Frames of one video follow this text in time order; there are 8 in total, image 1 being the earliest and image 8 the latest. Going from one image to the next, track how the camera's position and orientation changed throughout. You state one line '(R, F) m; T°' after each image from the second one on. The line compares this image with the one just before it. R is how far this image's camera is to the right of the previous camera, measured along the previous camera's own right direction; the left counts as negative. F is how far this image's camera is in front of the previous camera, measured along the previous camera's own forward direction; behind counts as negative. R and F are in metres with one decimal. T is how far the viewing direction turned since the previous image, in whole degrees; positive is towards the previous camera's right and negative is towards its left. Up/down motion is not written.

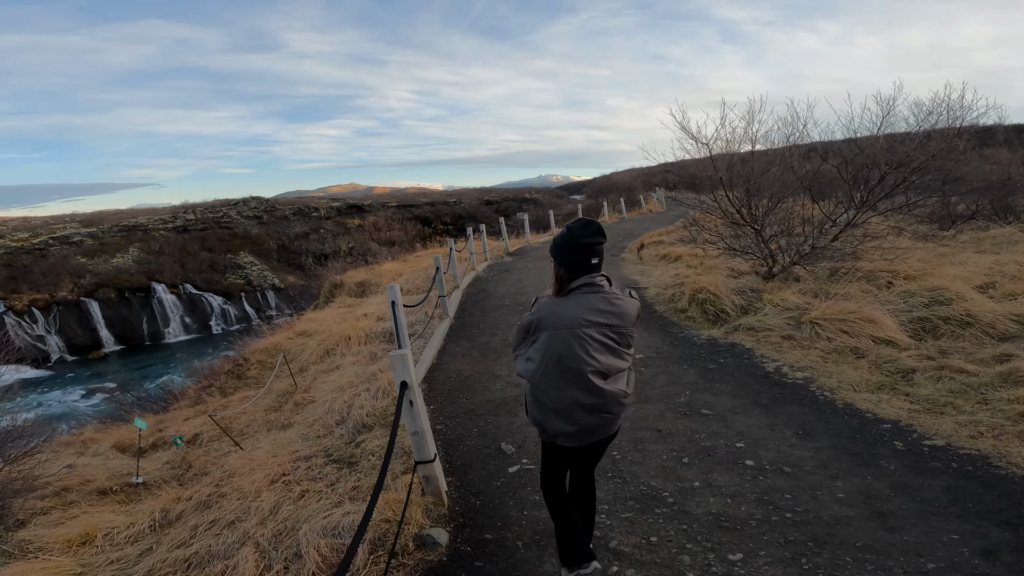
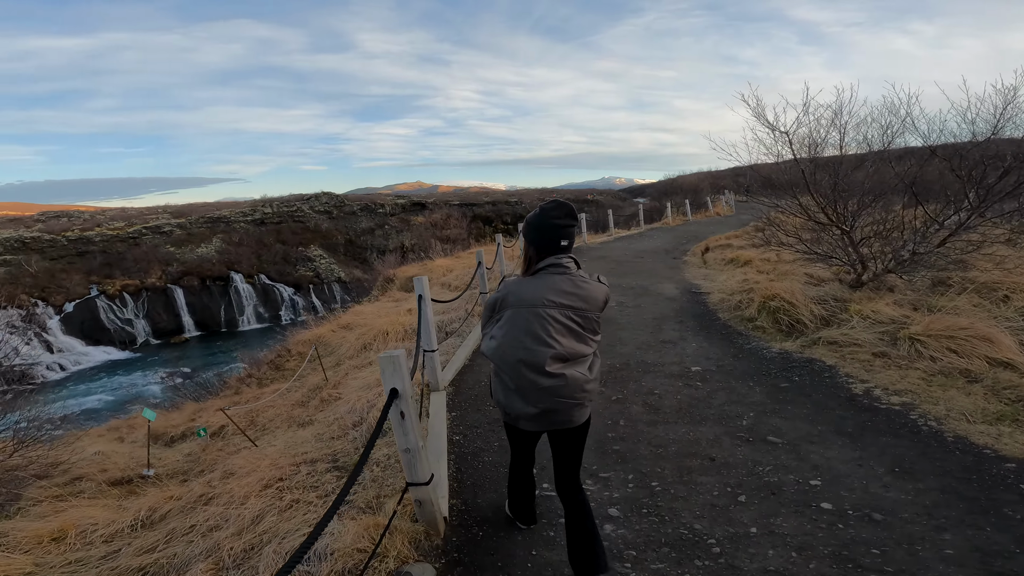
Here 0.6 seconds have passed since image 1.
(+0.2, +0.7) m; -7°
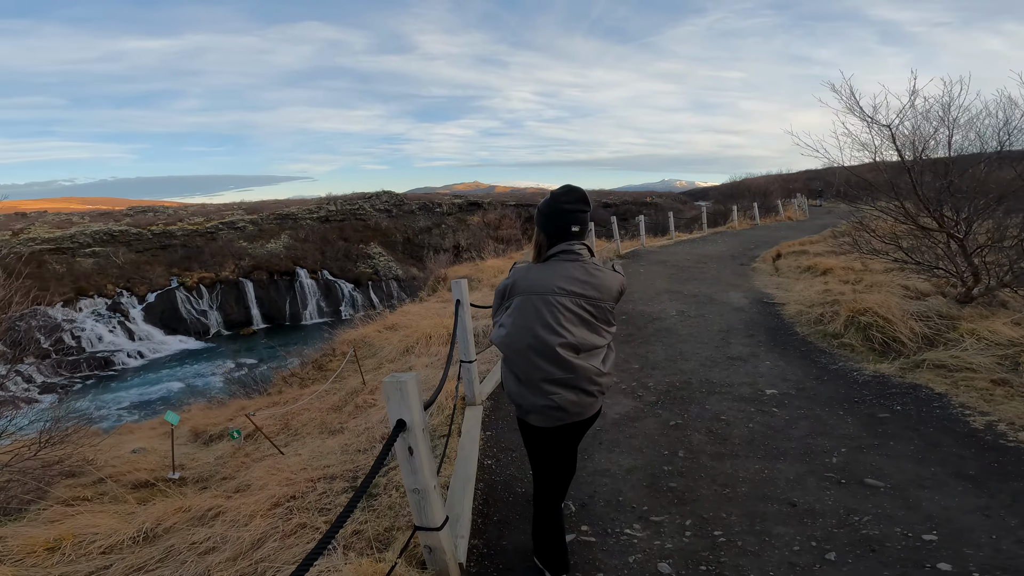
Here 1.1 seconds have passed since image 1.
(+0.1, +0.6) m; -6°
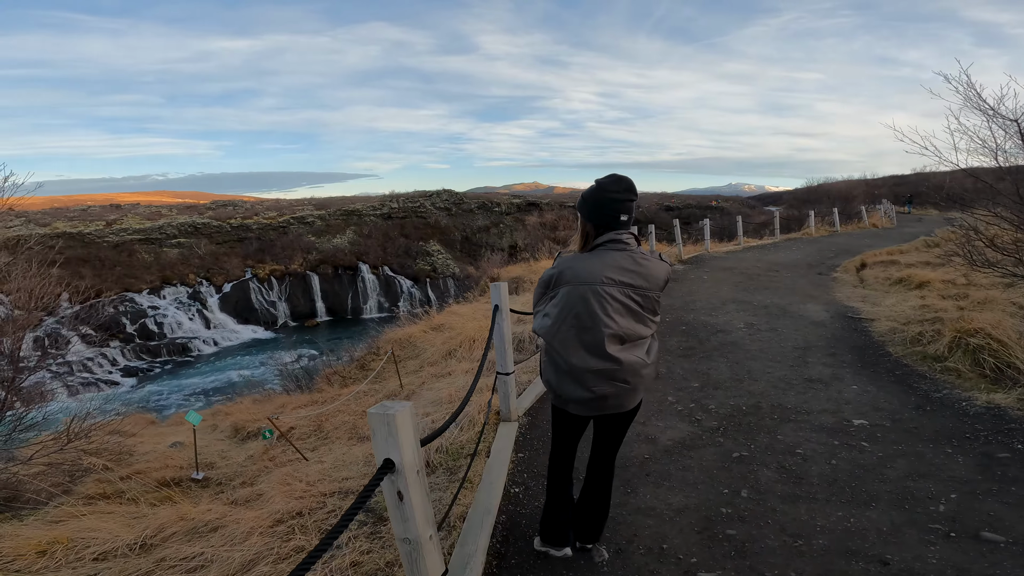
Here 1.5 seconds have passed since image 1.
(+0.1, +0.5) m; -6°
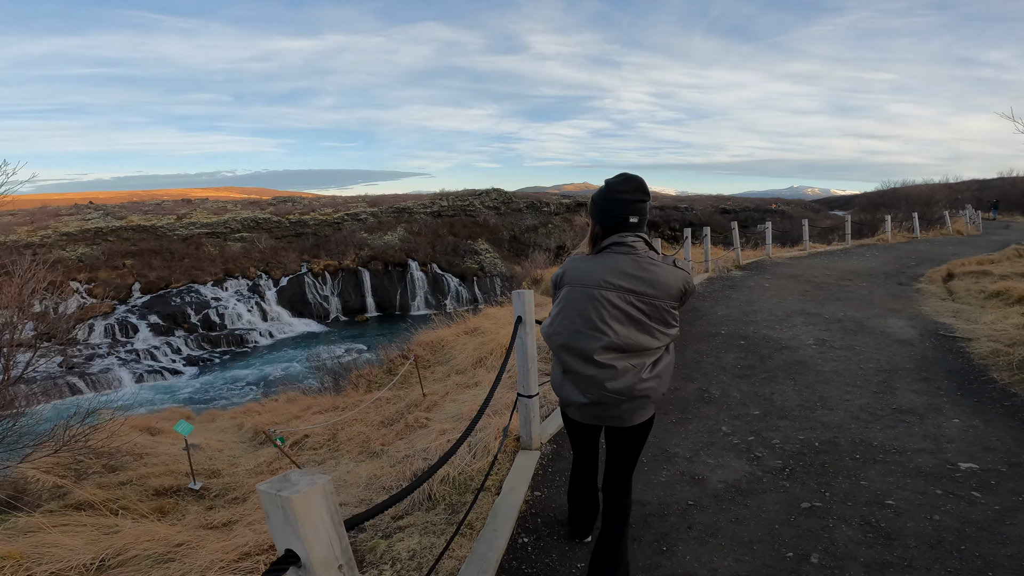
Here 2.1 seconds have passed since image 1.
(+0.1, +0.7) m; -5°
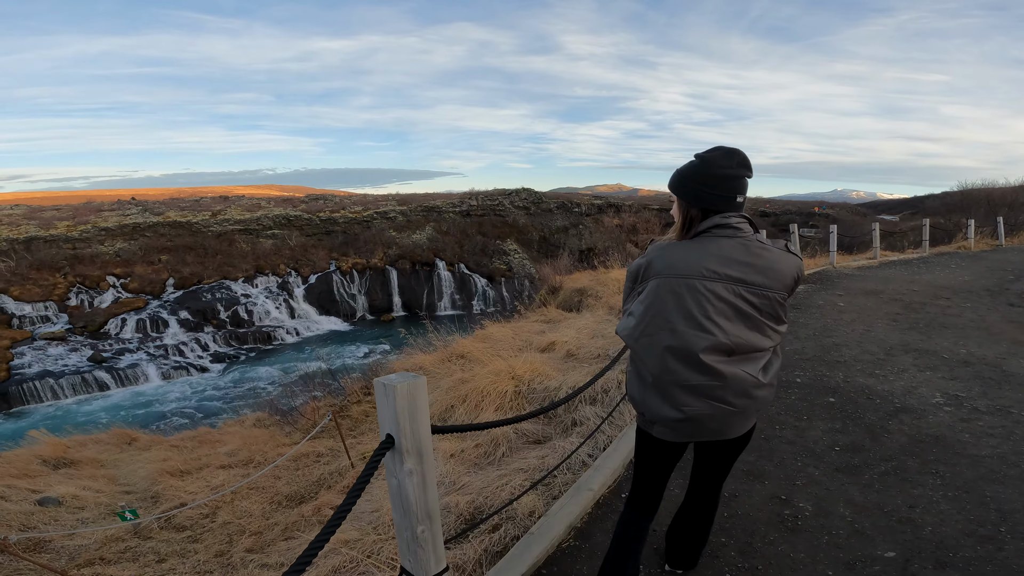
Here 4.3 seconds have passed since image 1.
(+0.5, +2.1) m; -3°
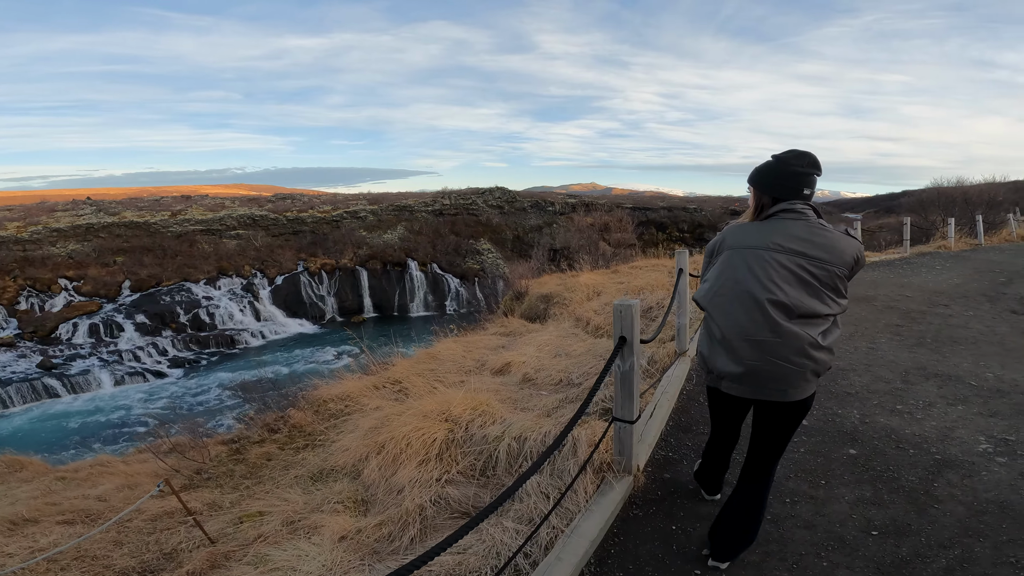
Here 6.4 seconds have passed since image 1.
(+0.4, +1.2) m; +3°
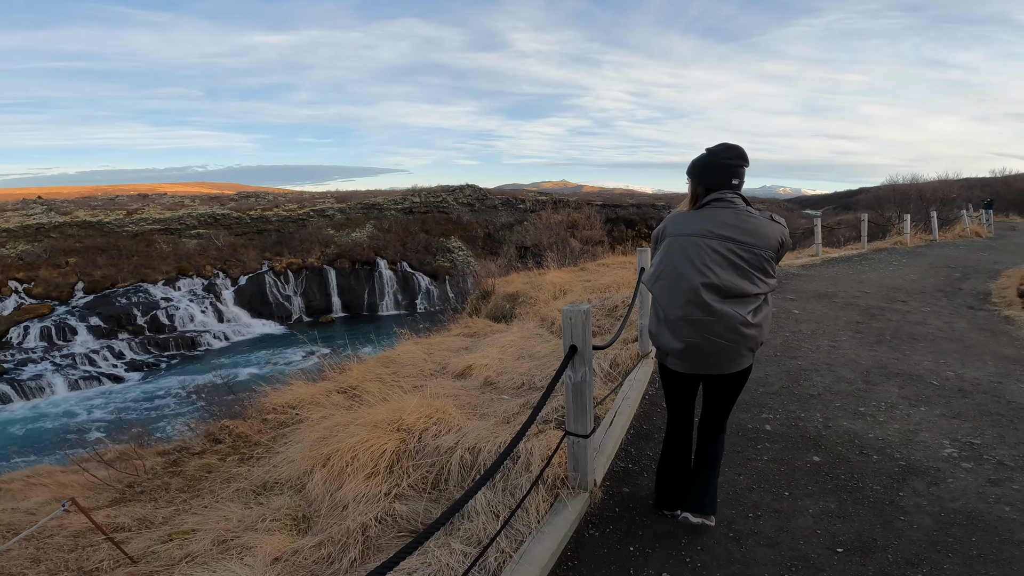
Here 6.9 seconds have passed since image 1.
(+0.2, +0.3) m; +3°
